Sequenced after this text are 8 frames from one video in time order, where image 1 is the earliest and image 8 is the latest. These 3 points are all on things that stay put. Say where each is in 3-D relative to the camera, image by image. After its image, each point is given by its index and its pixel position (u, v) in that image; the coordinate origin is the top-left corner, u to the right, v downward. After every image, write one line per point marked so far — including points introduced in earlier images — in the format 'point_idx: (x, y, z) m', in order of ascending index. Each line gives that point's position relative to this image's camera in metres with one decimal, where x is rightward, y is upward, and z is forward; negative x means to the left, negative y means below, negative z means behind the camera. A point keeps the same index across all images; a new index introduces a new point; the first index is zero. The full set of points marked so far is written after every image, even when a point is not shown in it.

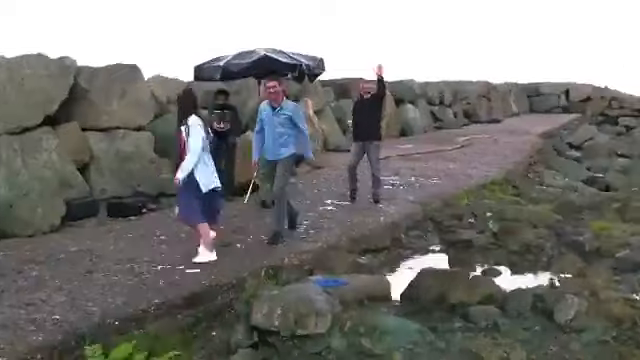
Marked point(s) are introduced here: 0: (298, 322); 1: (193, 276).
0: (-0.1, -0.5, +3.0) m
1: (-0.5, -0.4, +3.6) m
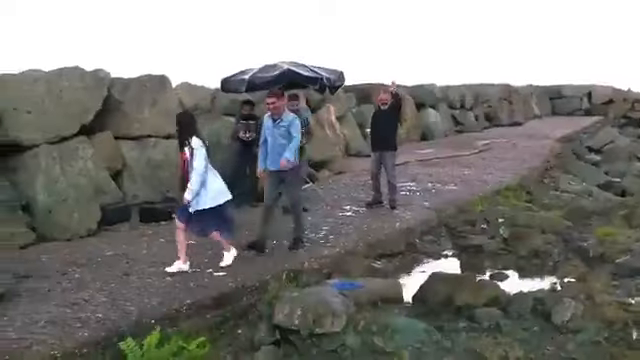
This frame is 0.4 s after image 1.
0: (0.0, -0.5, +3.4) m
1: (-0.4, -0.4, +3.9) m
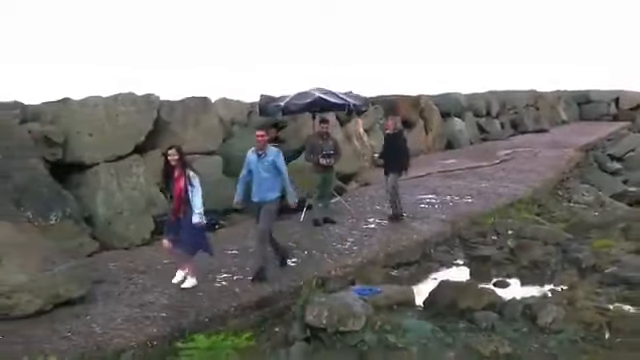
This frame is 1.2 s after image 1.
0: (+0.1, -0.7, +4.1) m
1: (-0.3, -0.6, +4.6) m
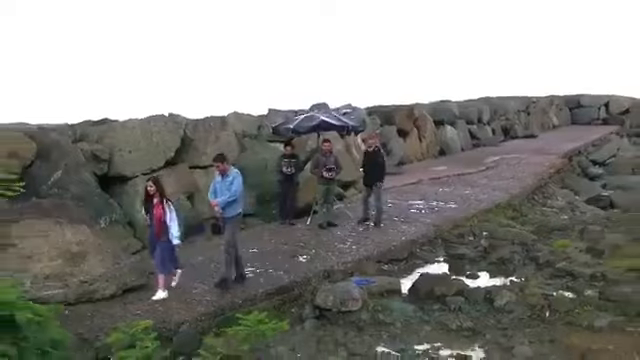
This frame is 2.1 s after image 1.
0: (+0.1, -0.7, +5.3) m
1: (-0.3, -0.6, +5.8) m
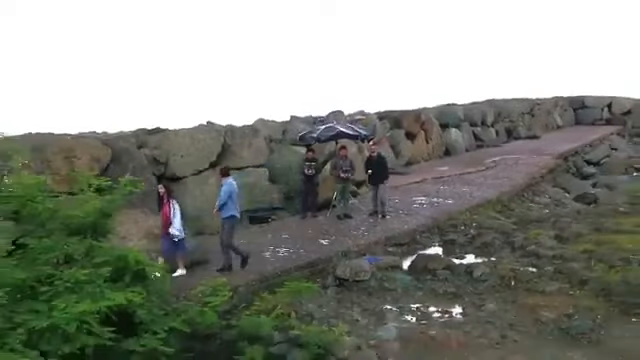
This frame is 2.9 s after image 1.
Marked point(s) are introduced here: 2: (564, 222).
0: (+0.3, -0.8, +7.0) m
1: (-0.1, -0.6, +7.5) m
2: (+2.7, -0.5, +9.5) m
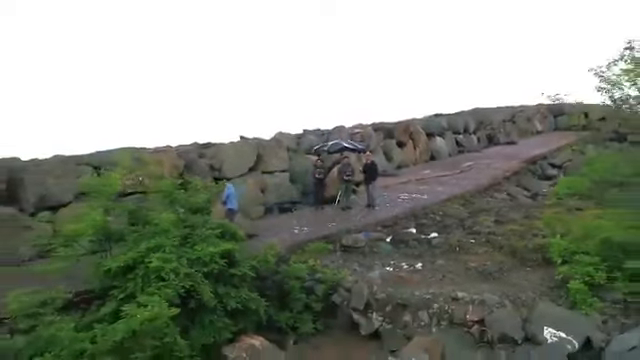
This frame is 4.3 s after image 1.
0: (+0.4, -0.8, +10.7) m
1: (0.0, -0.7, +11.2) m
2: (+2.8, -0.5, +13.2) m
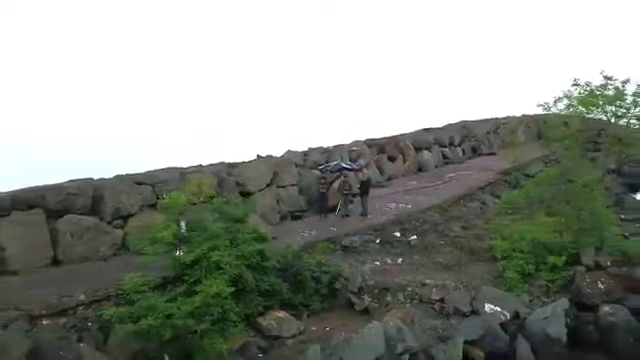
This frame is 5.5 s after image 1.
0: (+0.5, -1.0, +14.0) m
1: (+0.1, -0.9, +14.5) m
2: (+2.9, -0.7, +16.5) m
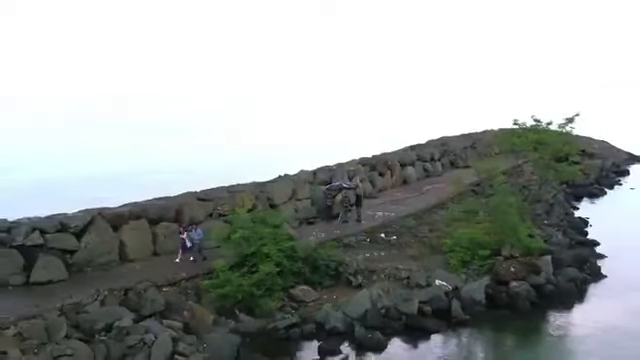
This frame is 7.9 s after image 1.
0: (+0.7, -1.4, +20.3) m
1: (+0.3, -1.3, +20.9) m
2: (+3.1, -1.2, +22.9) m
